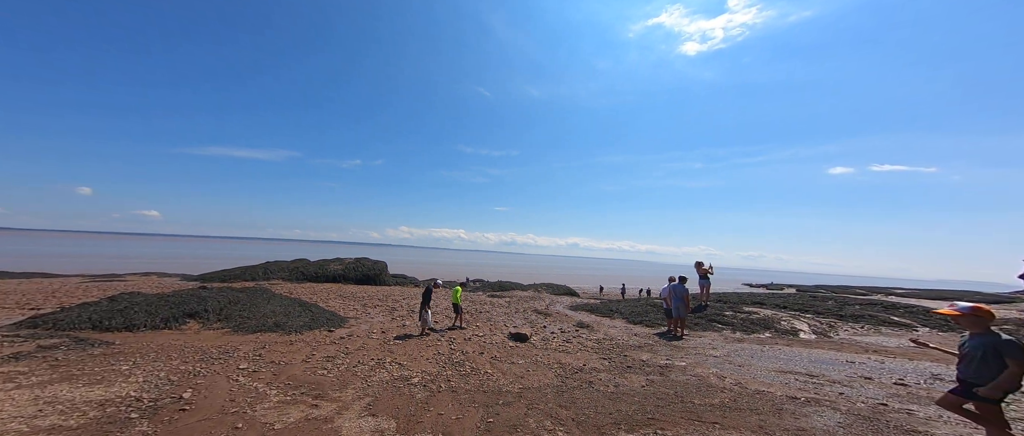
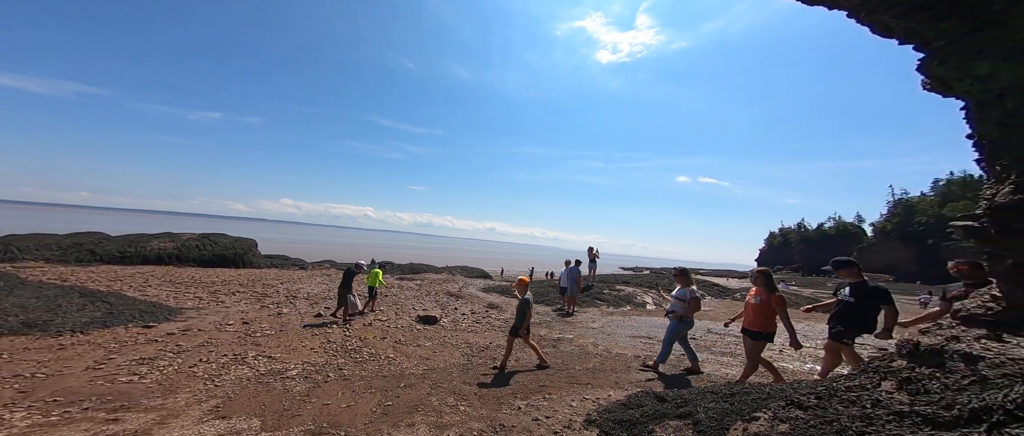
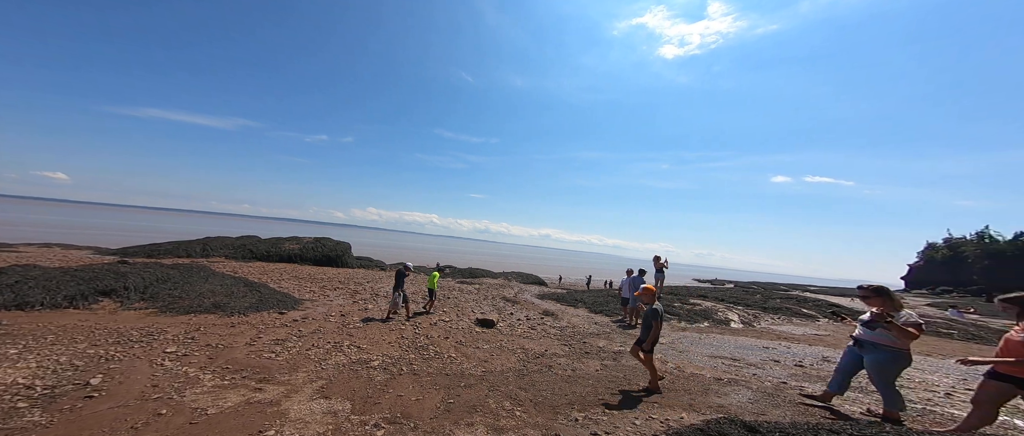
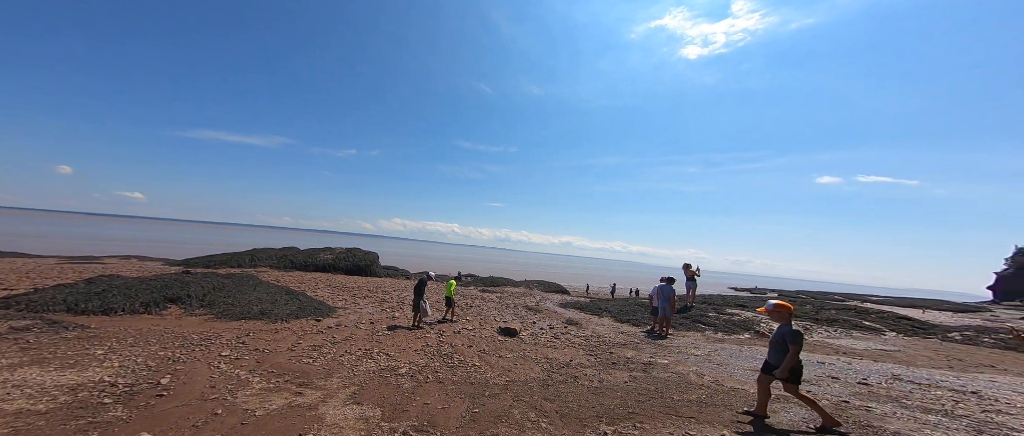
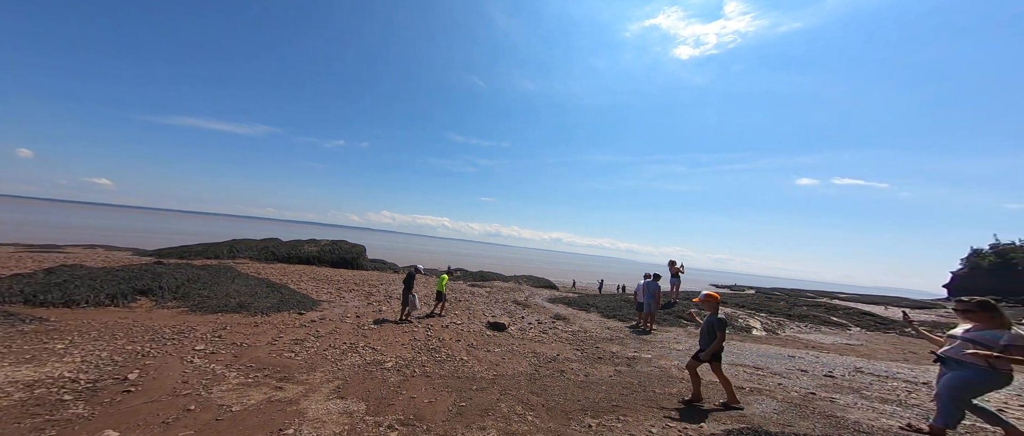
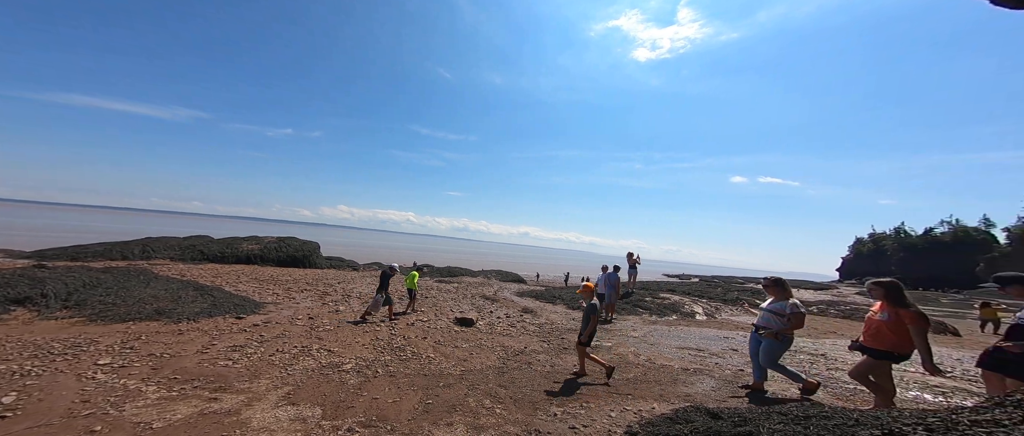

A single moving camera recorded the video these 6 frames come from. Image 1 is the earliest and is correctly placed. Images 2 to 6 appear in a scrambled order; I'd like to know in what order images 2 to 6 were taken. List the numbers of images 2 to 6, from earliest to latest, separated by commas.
4, 5, 3, 6, 2
